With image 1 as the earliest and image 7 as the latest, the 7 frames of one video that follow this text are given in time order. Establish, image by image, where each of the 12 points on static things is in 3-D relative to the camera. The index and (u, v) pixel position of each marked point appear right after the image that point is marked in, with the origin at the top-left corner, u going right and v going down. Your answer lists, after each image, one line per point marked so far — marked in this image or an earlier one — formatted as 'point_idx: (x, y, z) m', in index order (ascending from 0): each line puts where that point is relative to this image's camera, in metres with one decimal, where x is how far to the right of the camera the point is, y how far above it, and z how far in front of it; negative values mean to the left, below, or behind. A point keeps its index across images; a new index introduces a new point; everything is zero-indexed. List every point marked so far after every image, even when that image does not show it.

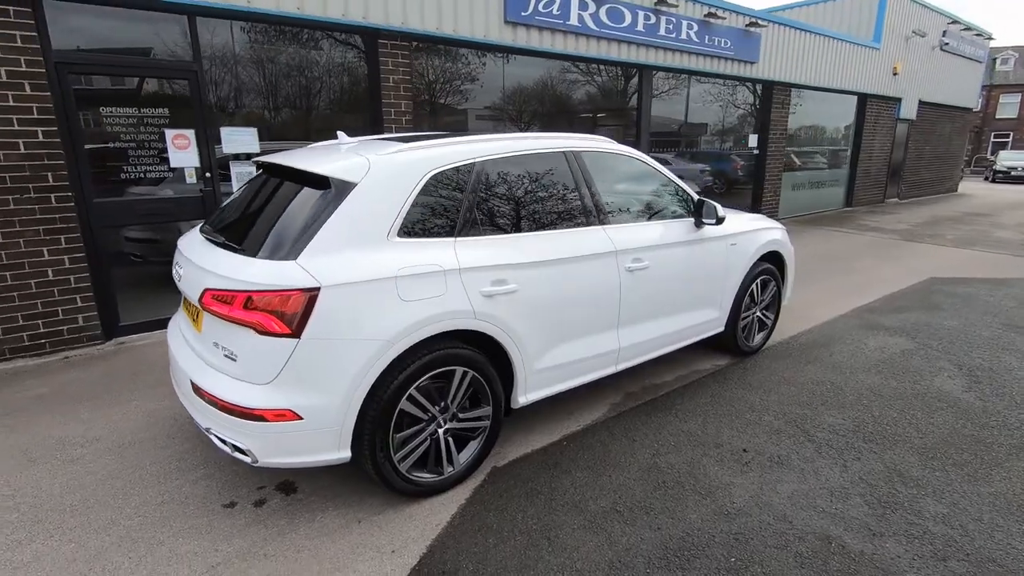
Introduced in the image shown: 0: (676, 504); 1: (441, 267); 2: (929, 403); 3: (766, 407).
0: (+0.9, -1.1, +2.9) m
1: (-0.4, +0.1, +2.7) m
2: (+3.0, -0.8, +3.9) m
3: (+1.8, -0.9, +3.9) m
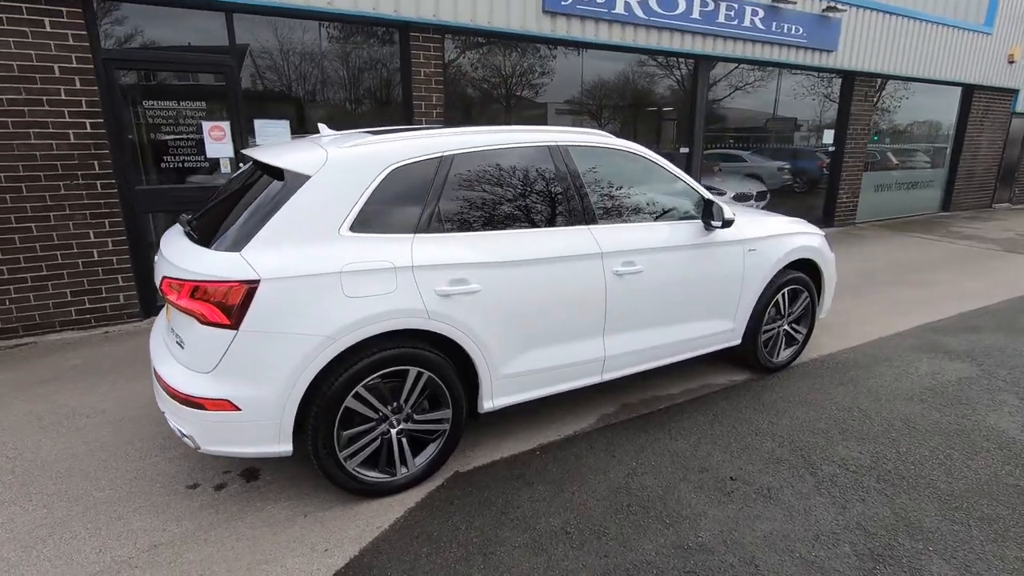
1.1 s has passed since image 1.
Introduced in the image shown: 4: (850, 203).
0: (+0.6, -1.2, +2.6) m
1: (-0.6, +0.1, +2.6) m
2: (+2.9, -1.0, +3.4) m
3: (+1.7, -0.9, +3.5) m
4: (+7.2, +1.8, +11.5) m
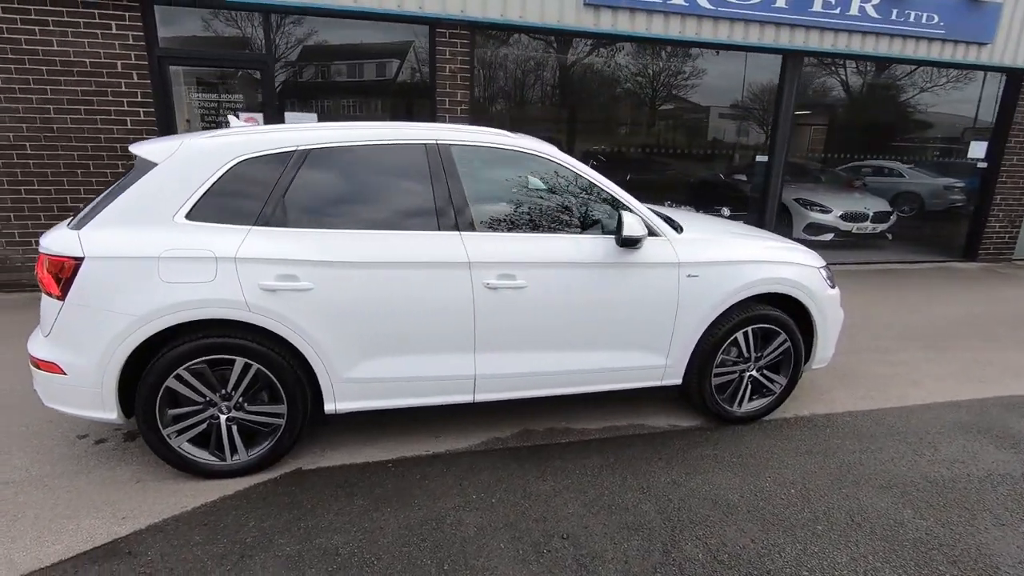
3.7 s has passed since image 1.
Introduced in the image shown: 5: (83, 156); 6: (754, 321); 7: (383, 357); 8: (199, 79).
0: (-0.5, -1.2, +2.4) m
1: (-1.5, +0.2, +2.7) m
2: (+2.0, -1.3, +2.5) m
3: (+0.8, -1.1, +2.9) m
4: (+8.4, +0.9, +9.2) m
5: (-4.5, +1.4, +5.7) m
6: (+1.6, -0.2, +3.6) m
7: (-0.7, -0.4, +3.0) m
8: (-3.4, +2.3, +6.1) m
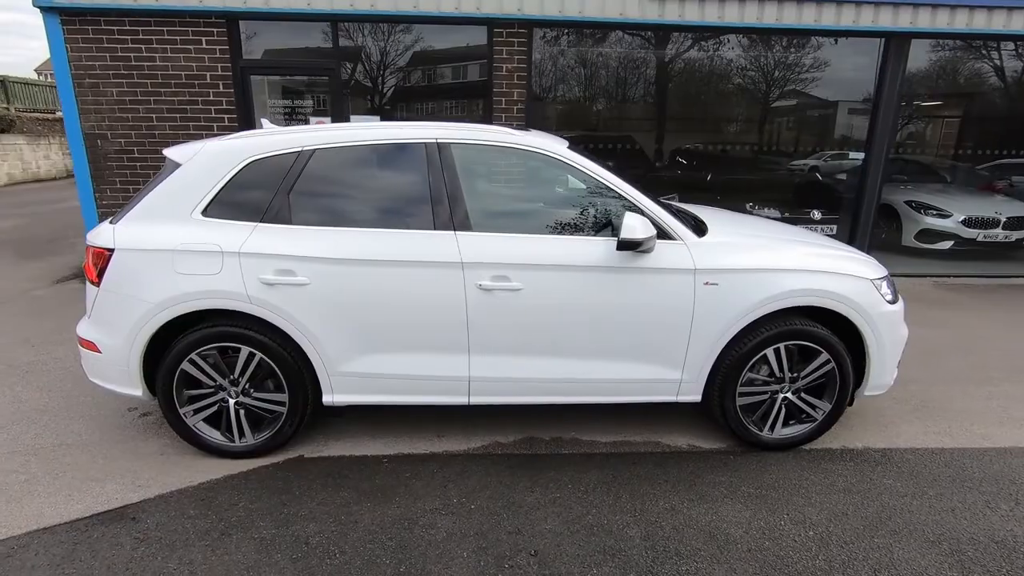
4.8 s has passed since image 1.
0: (-0.7, -1.2, +2.4) m
1: (-1.6, +0.2, +2.9) m
2: (+1.7, -1.4, +2.1) m
3: (+0.7, -1.2, +2.7) m
4: (+9.4, +0.6, +7.5) m
5: (-3.9, +1.5, +6.4) m
6: (+1.6, -0.3, +3.2) m
7: (-0.7, -0.4, +3.1) m
8: (-2.8, +2.4, +6.5) m
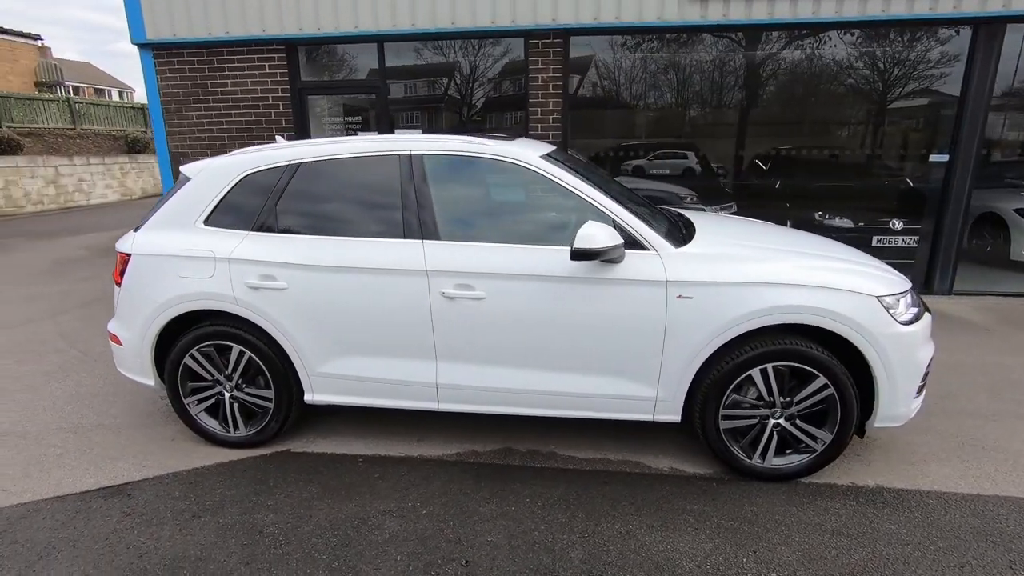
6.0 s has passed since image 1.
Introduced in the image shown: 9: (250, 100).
0: (-1.0, -1.3, +2.5) m
1: (-1.7, +0.2, +3.2) m
2: (+1.3, -1.4, +1.8) m
3: (+0.4, -1.2, +2.6) m
4: (+9.8, +0.3, +5.8) m
5: (-3.5, +1.5, +7.0) m
6: (+1.4, -0.4, +2.9) m
7: (-0.9, -0.4, +3.2) m
8: (-2.3, +2.4, +7.0) m
9: (-3.3, +2.4, +6.8) m
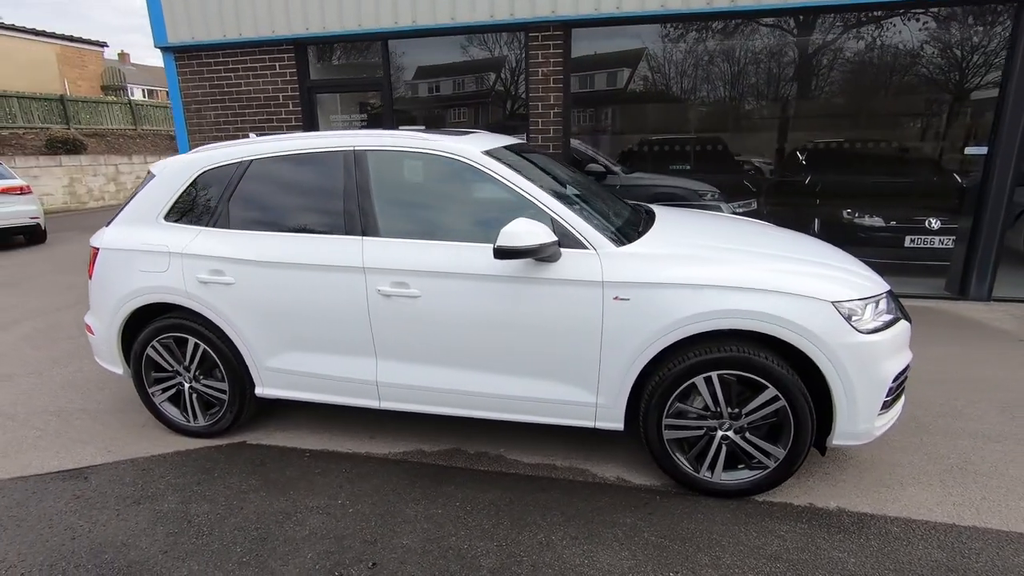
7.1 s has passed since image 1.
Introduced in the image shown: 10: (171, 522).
0: (-1.4, -1.2, +2.6) m
1: (-2.1, +0.2, +3.3) m
2: (+0.9, -1.5, +1.6) m
3: (0.0, -1.2, +2.5) m
4: (+9.7, +0.1, +4.9) m
5: (-3.4, +1.6, +7.3) m
6: (+1.1, -0.4, +2.7) m
7: (-1.3, -0.4, +3.2) m
8: (-2.2, +2.4, +7.1) m
9: (-3.3, +2.5, +7.1) m
10: (-1.7, -1.2, +2.7) m
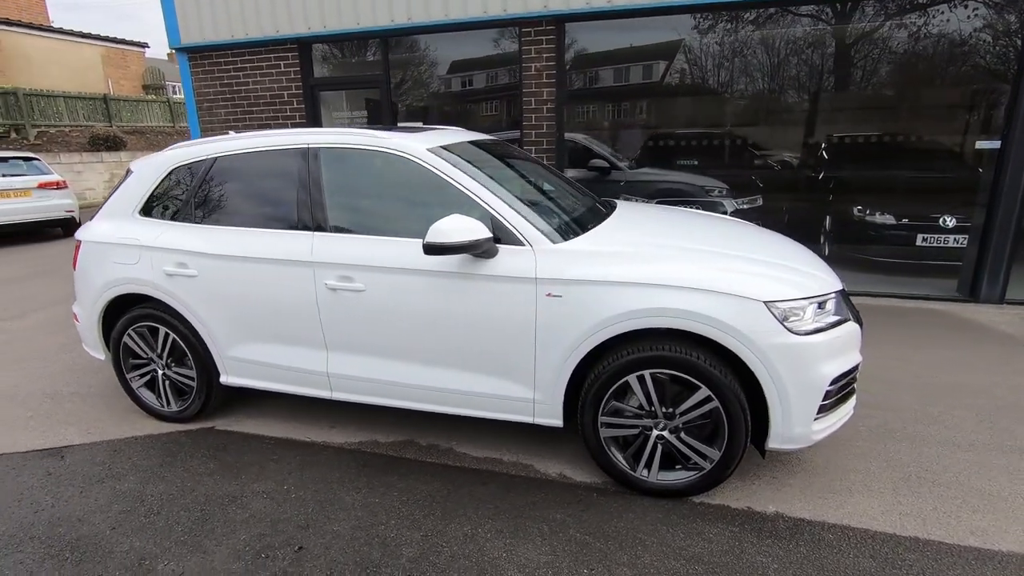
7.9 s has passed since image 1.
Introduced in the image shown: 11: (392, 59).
0: (-1.8, -1.2, +2.7) m
1: (-2.4, +0.3, +3.4) m
2: (+0.4, -1.4, +1.6) m
3: (-0.3, -1.2, +2.5) m
4: (+9.5, 0.0, +4.3) m
5: (-3.4, +1.7, +7.5) m
6: (+0.7, -0.4, +2.7) m
7: (-1.6, -0.3, +3.3) m
8: (-2.2, +2.5, +7.3) m
9: (-3.3, +2.6, +7.3) m
10: (-2.1, -1.1, +2.9) m
11: (-1.5, +2.9, +6.9) m
